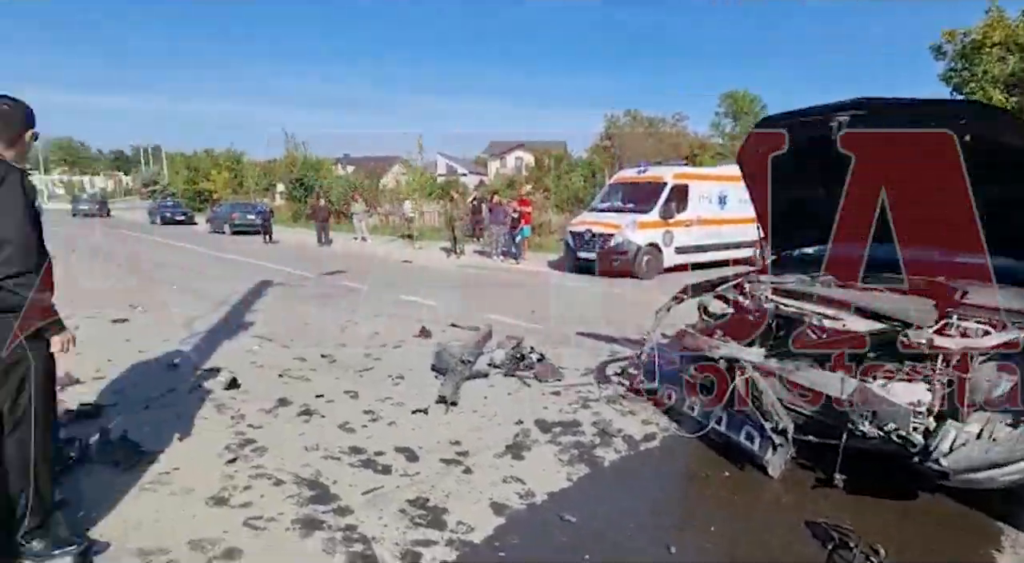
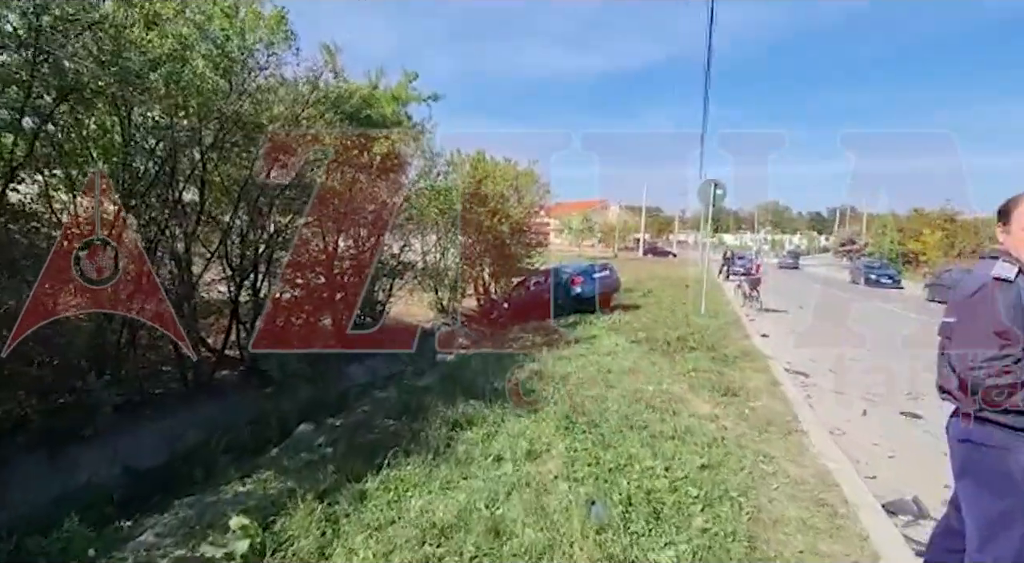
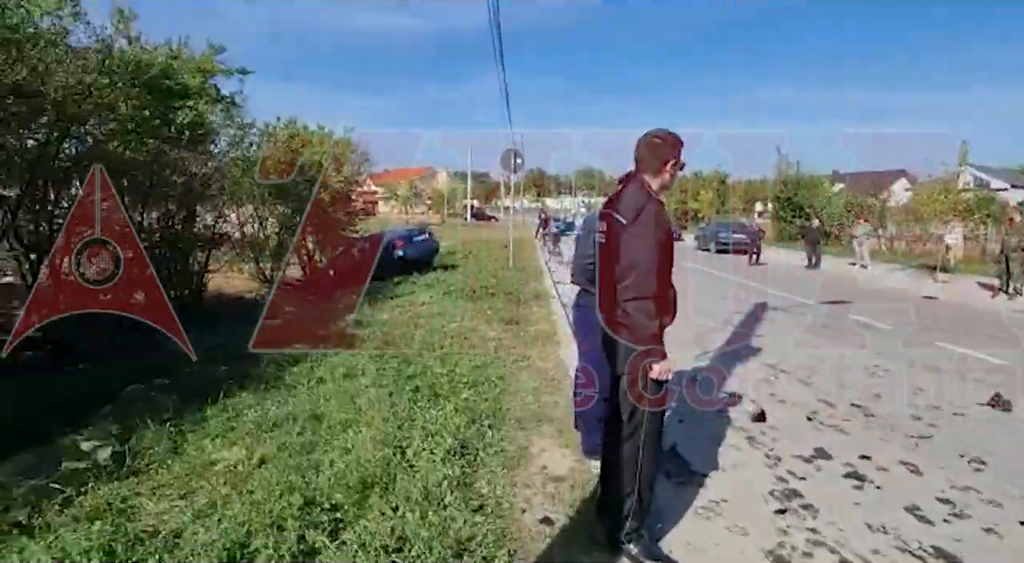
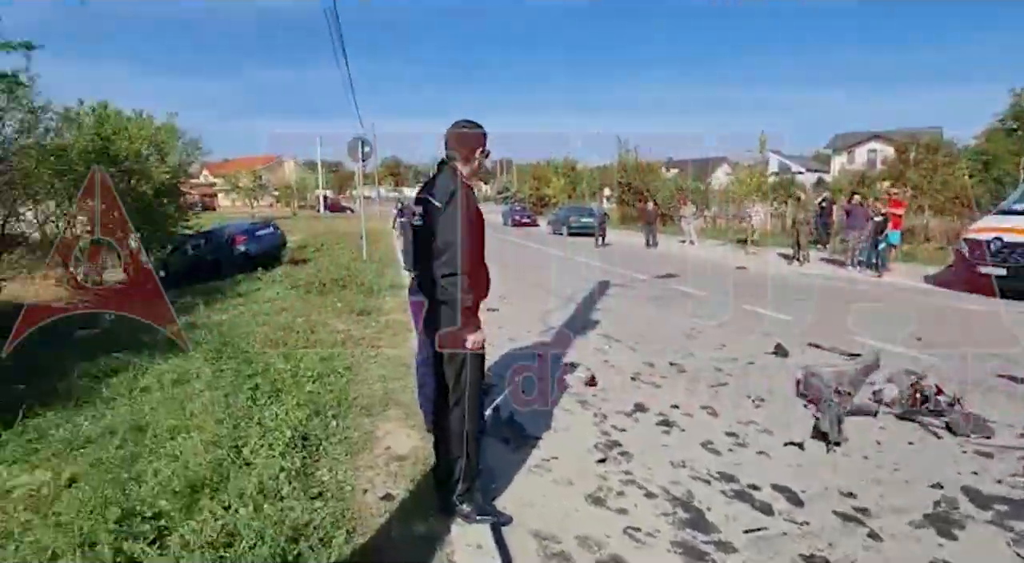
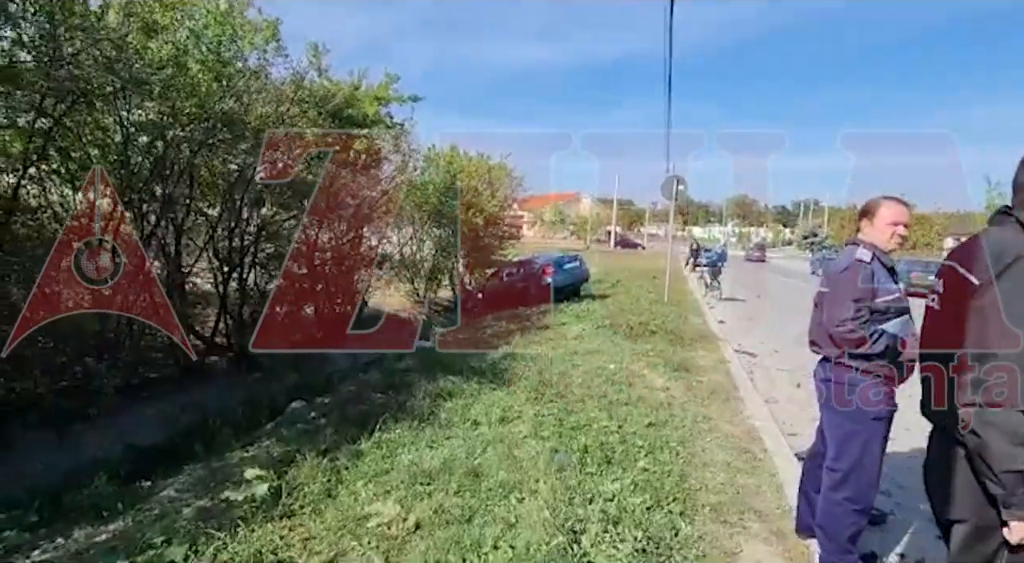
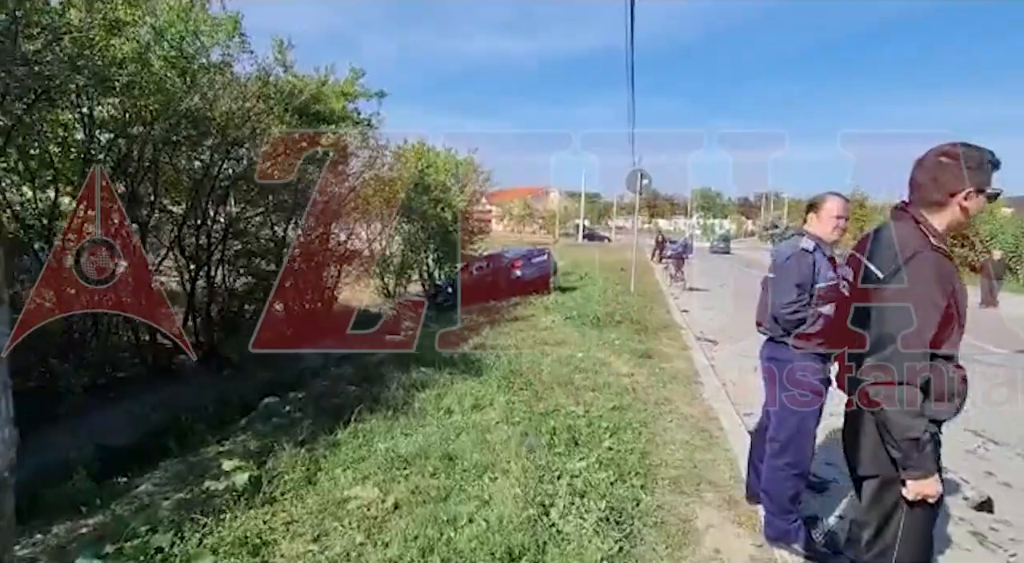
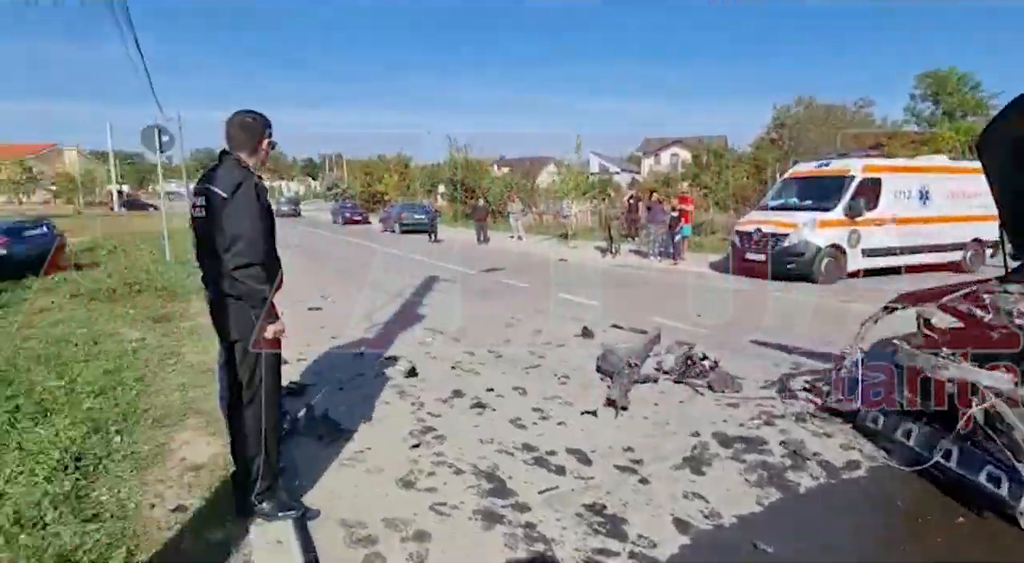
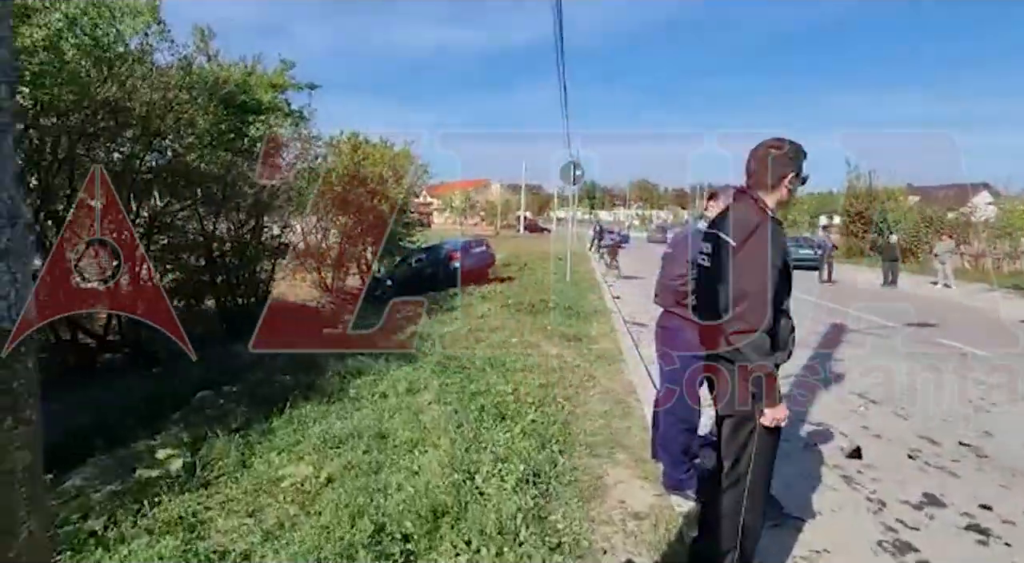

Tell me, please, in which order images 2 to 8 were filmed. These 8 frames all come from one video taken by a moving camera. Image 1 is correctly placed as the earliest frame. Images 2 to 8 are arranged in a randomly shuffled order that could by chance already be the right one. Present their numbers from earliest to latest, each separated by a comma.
7, 4, 3, 8, 6, 5, 2
